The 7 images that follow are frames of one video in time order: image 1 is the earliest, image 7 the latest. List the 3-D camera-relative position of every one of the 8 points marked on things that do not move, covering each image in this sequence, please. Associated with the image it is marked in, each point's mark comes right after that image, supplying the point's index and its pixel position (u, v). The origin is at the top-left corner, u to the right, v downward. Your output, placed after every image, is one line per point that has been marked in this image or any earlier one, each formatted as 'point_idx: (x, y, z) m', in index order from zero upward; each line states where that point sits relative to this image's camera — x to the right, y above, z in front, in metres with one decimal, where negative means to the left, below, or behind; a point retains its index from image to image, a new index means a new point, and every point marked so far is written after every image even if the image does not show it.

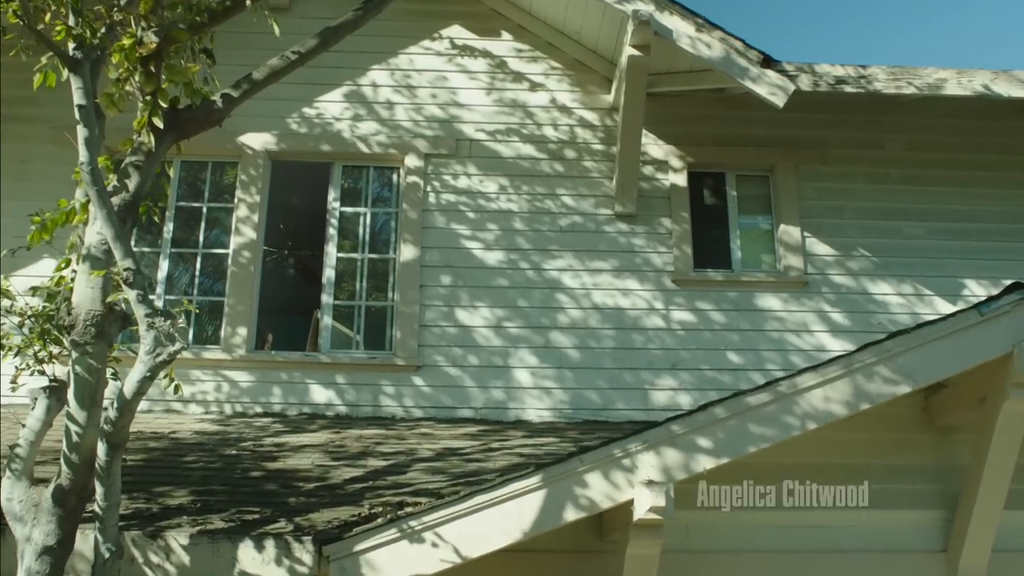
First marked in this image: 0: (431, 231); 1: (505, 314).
0: (-0.6, +0.4, +7.7) m
1: (-0.1, -0.2, +7.6) m
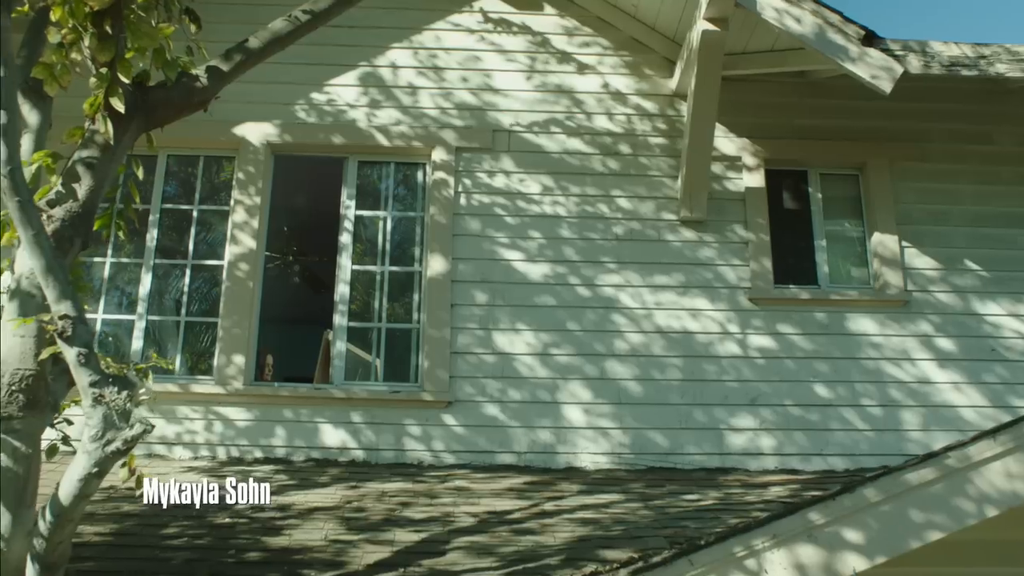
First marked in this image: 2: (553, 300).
0: (-0.3, +0.3, +6.5) m
1: (+0.3, -0.3, +6.4) m
2: (+0.3, -0.1, +6.5) m
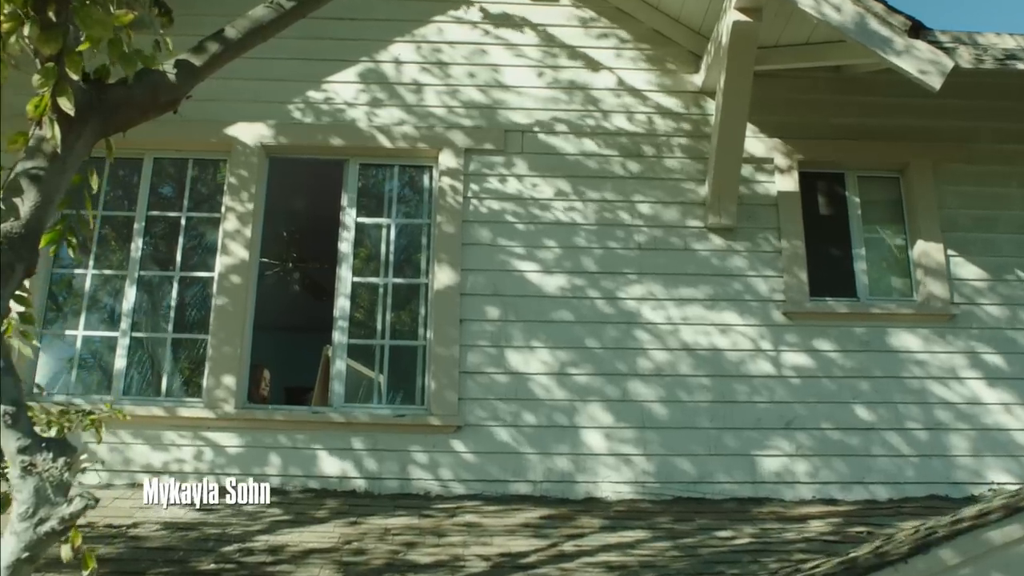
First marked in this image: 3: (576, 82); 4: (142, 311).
0: (-0.2, +0.2, +6.0) m
1: (+0.3, -0.4, +5.9) m
2: (+0.3, -0.2, +6.0) m
3: (+0.4, +1.3, +6.4) m
4: (-2.2, -0.1, +5.9) m
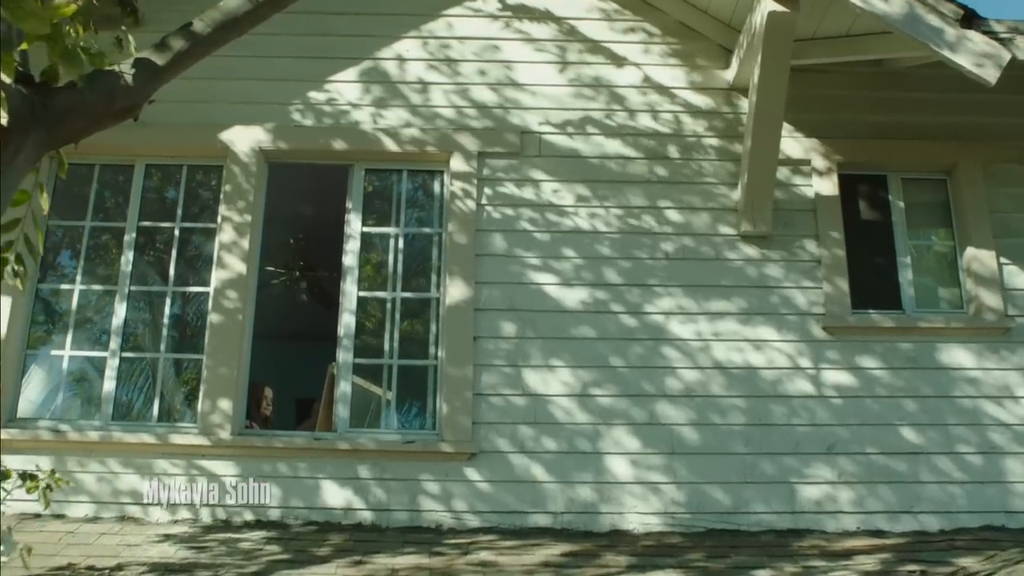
0: (-0.1, +0.2, +5.6) m
1: (+0.4, -0.5, +5.4) m
2: (+0.4, -0.2, +5.5) m
3: (+0.5, +1.2, +6.0) m
4: (-2.1, -0.2, +5.5) m
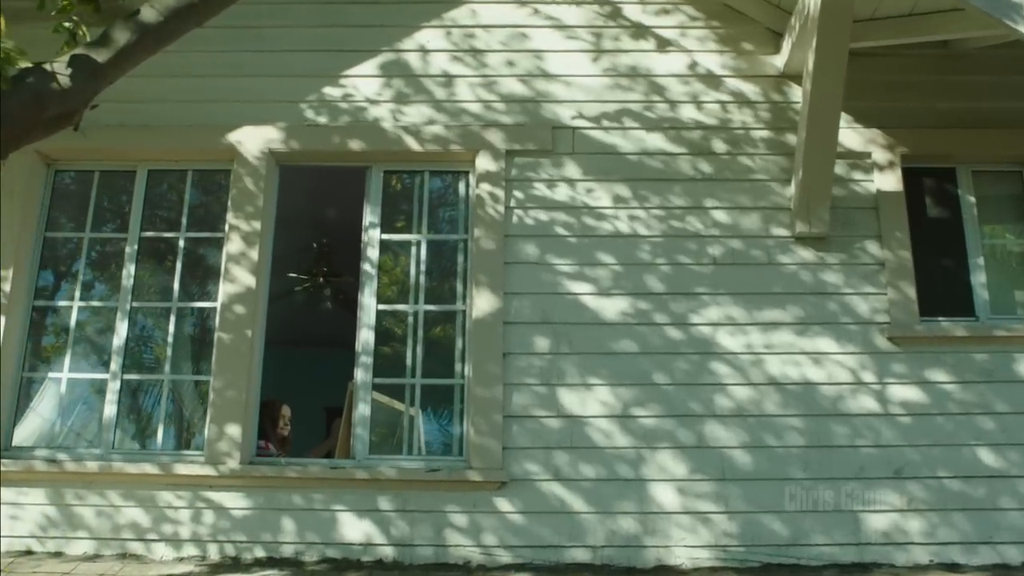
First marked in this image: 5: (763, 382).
0: (0.0, +0.1, +5.1) m
1: (+0.6, -0.5, +5.0) m
2: (+0.6, -0.3, +5.0) m
3: (+0.7, +1.2, +5.5) m
4: (-1.9, -0.3, +5.1) m
5: (+1.3, -0.5, +5.0) m
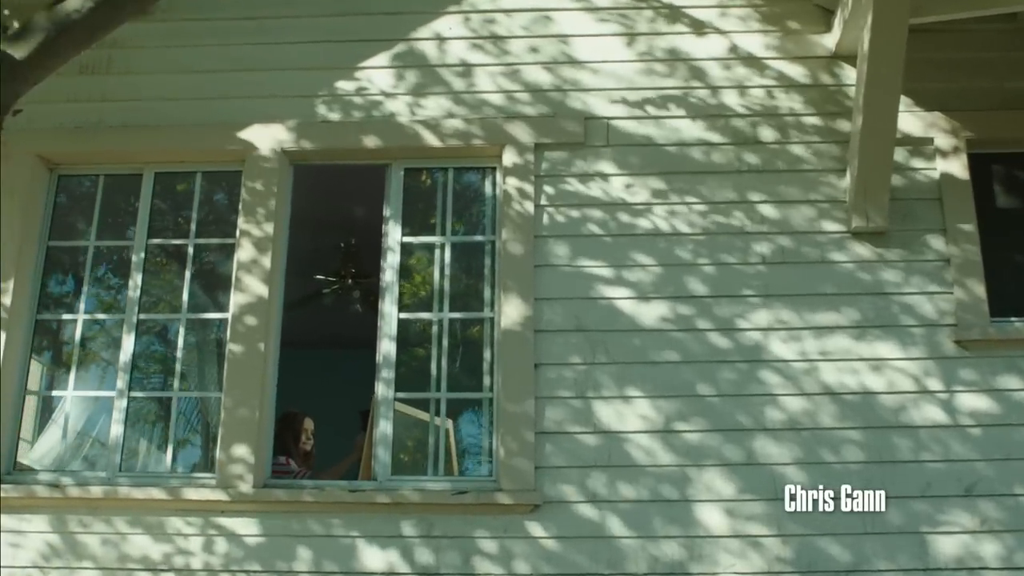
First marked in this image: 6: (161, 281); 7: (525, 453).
0: (+0.2, +0.1, +4.8) m
1: (+0.7, -0.5, +4.6) m
2: (+0.8, -0.3, +4.6) m
3: (+0.8, +1.2, +5.1) m
4: (-1.8, -0.4, +4.8) m
5: (+1.4, -0.5, +4.6) m
6: (-1.7, 0.0, +4.9) m
7: (+0.1, -0.7, +4.5) m
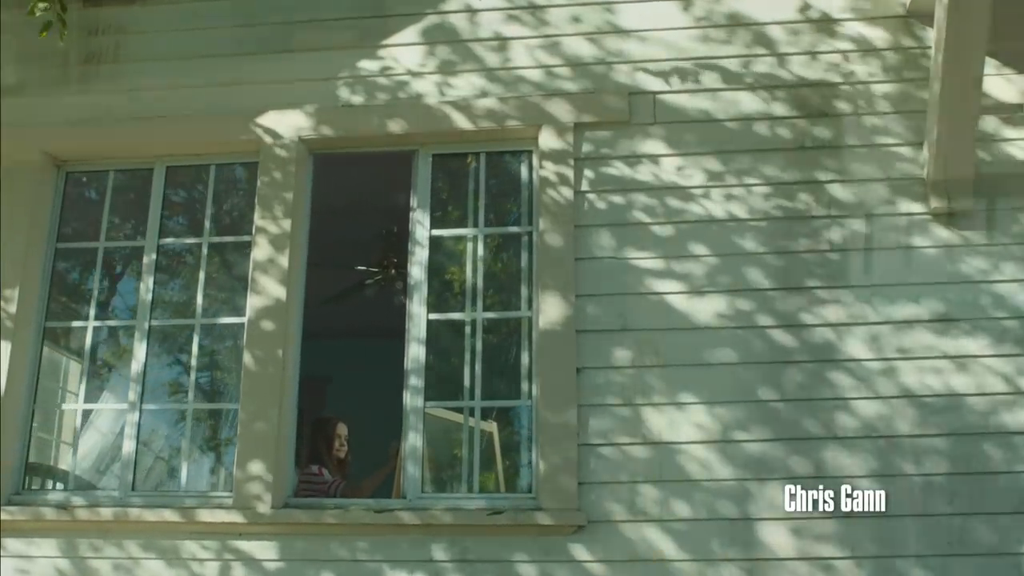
0: (+0.3, +0.1, +4.3) m
1: (+0.9, -0.5, +4.1) m
2: (+0.9, -0.3, +4.2) m
3: (+1.0, +1.2, +4.6) m
4: (-1.6, -0.4, +4.5) m
5: (+1.6, -0.4, +4.1) m
6: (-1.5, 0.0, +4.6) m
7: (+0.2, -0.7, +4.0) m
